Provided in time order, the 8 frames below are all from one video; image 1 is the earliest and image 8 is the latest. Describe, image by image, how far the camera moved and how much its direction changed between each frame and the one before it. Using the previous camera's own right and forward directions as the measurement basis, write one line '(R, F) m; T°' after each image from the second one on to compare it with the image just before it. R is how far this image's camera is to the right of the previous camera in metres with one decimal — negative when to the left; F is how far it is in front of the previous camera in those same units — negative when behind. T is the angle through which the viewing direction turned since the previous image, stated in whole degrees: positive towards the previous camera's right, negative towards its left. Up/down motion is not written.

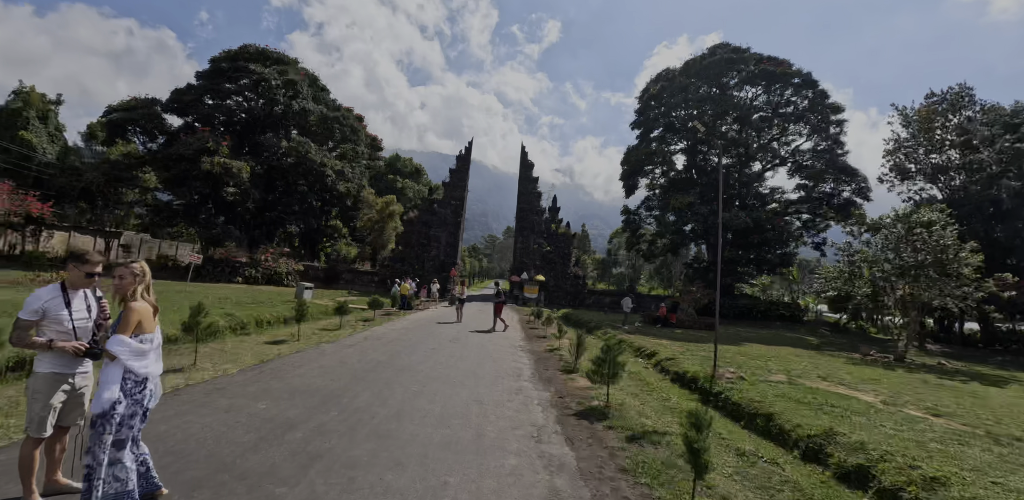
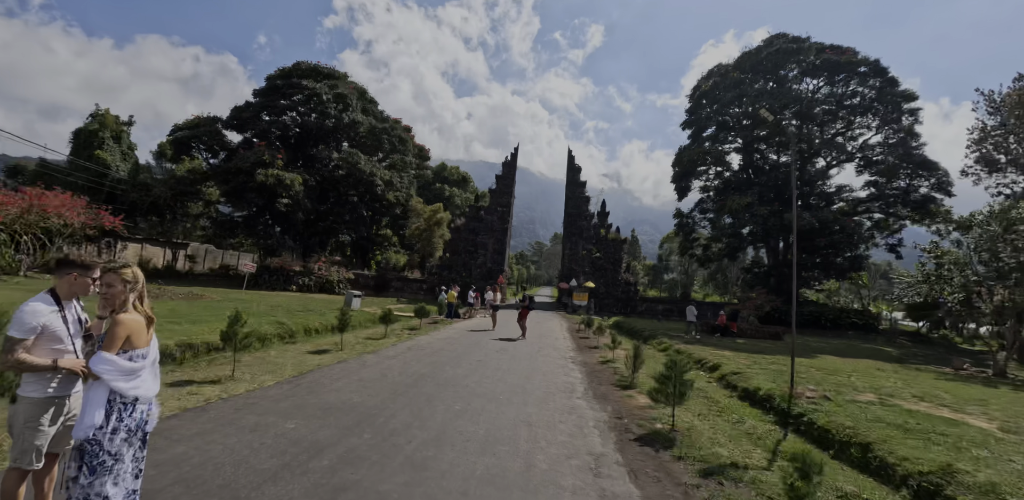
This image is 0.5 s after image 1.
(0.0, +0.6) m; -6°
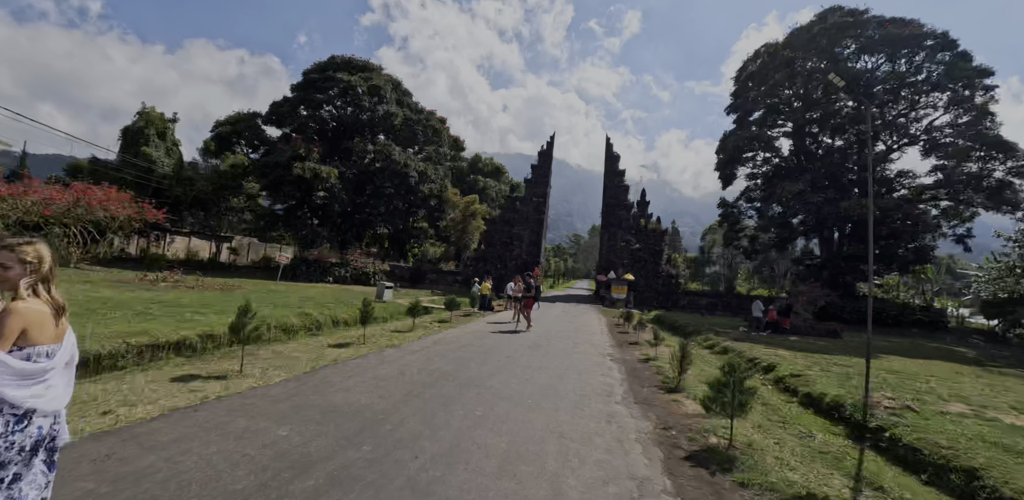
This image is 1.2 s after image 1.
(+0.1, +0.7) m; -4°
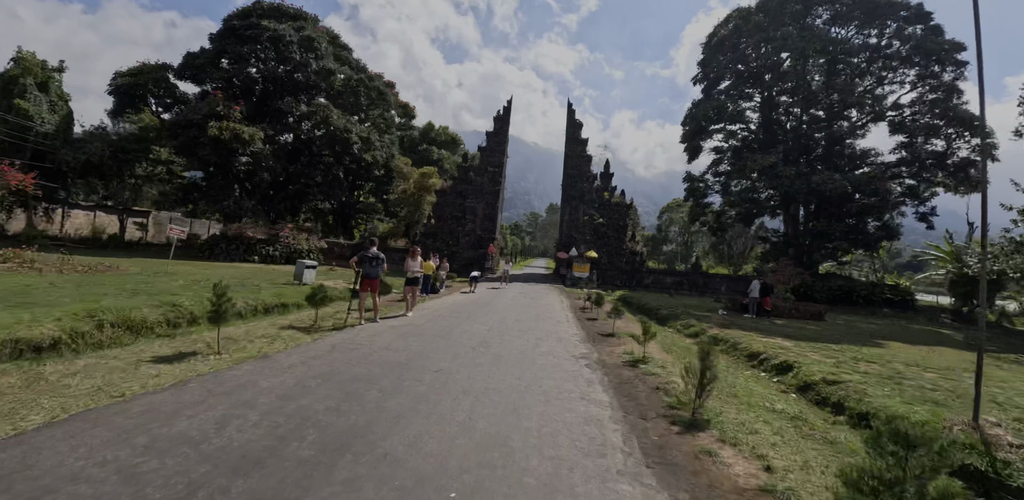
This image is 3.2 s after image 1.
(+0.3, +2.6) m; +5°
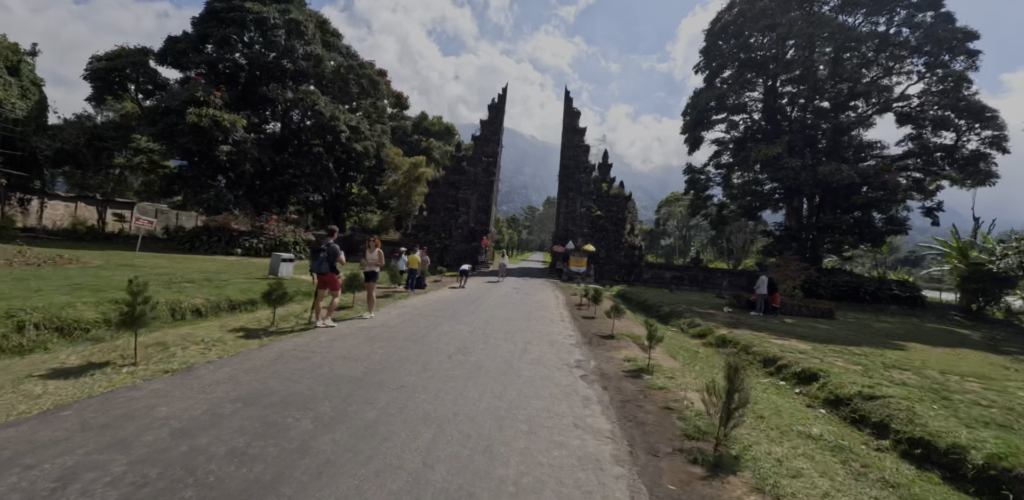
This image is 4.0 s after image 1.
(+0.2, +1.0) m; 0°
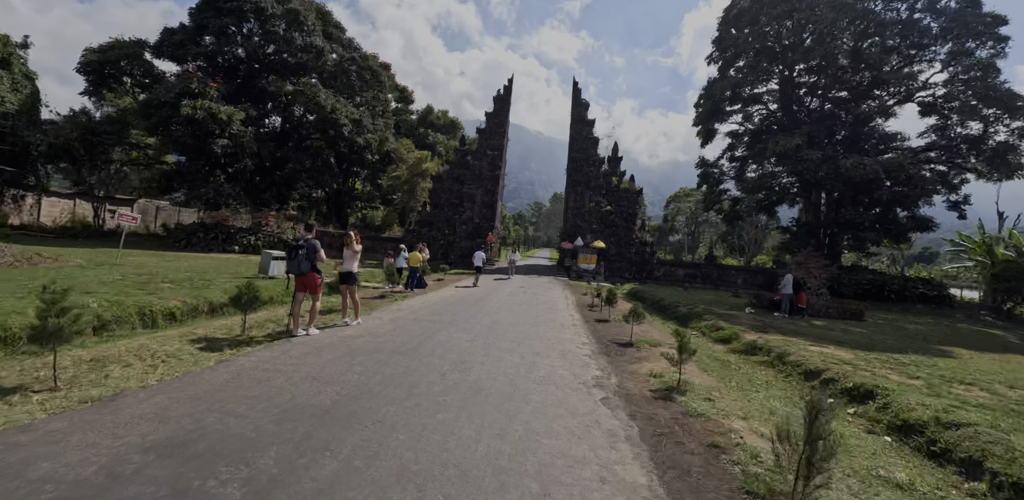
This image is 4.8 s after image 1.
(0.0, +0.9) m; -1°
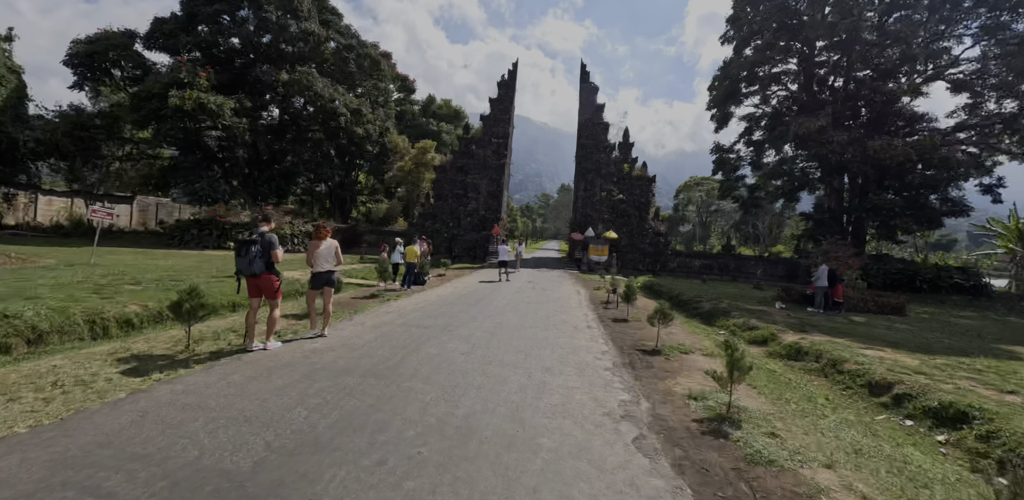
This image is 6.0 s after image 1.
(+0.1, +1.1) m; -1°
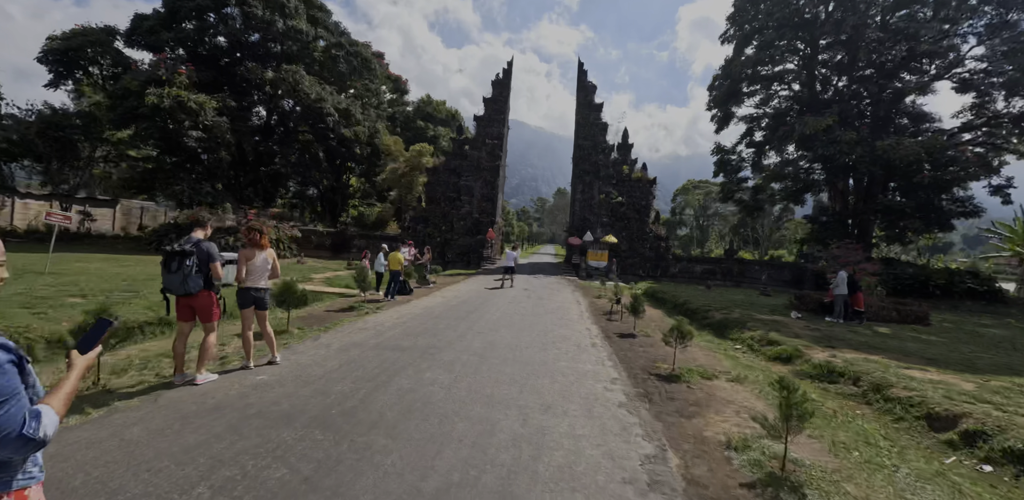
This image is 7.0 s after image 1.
(0.0, +0.9) m; 0°
